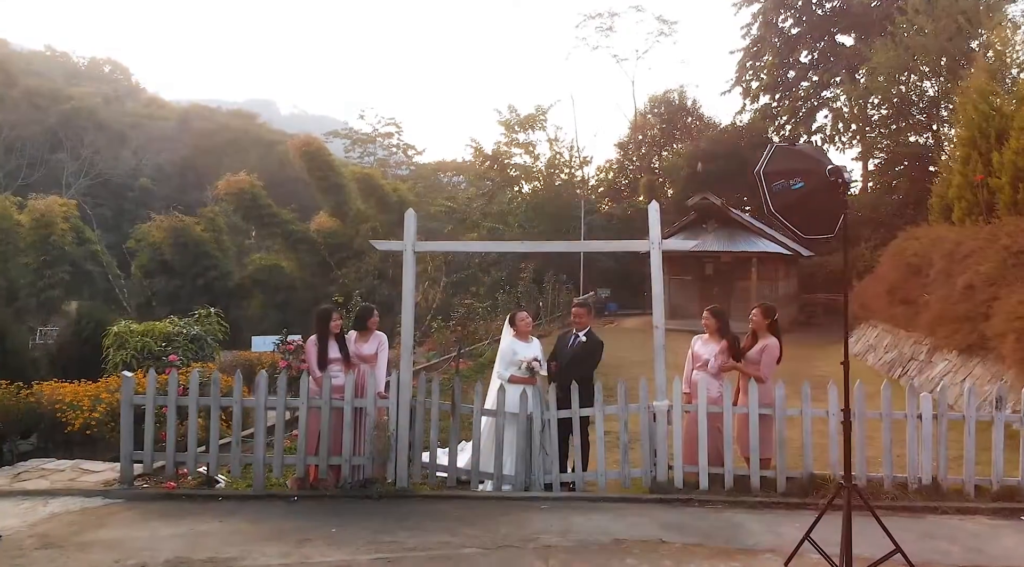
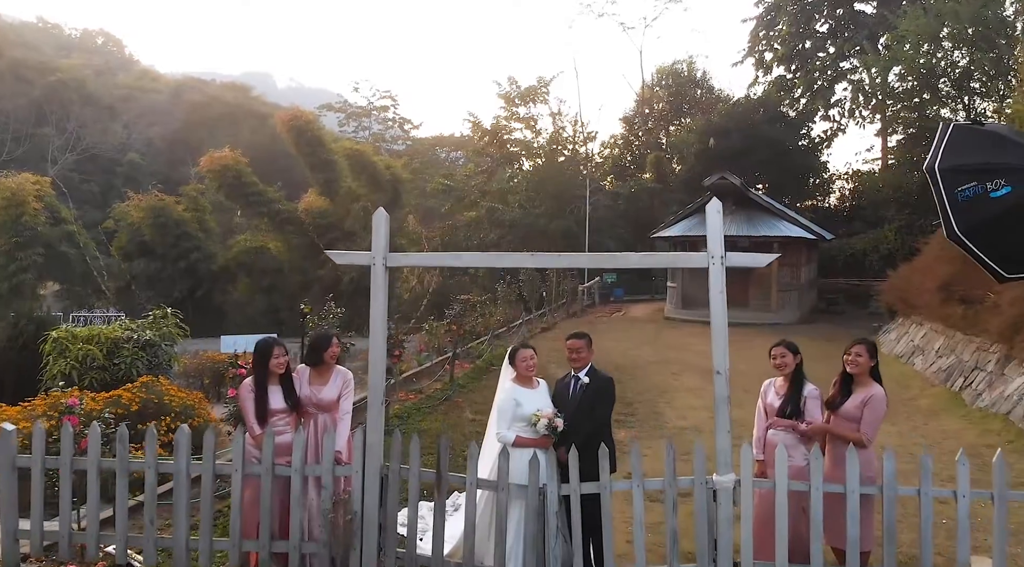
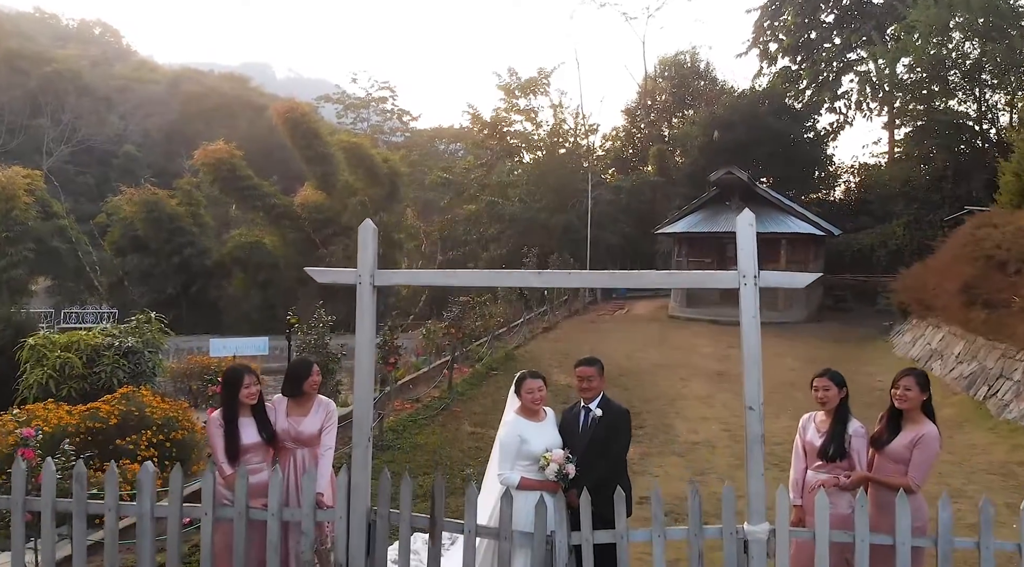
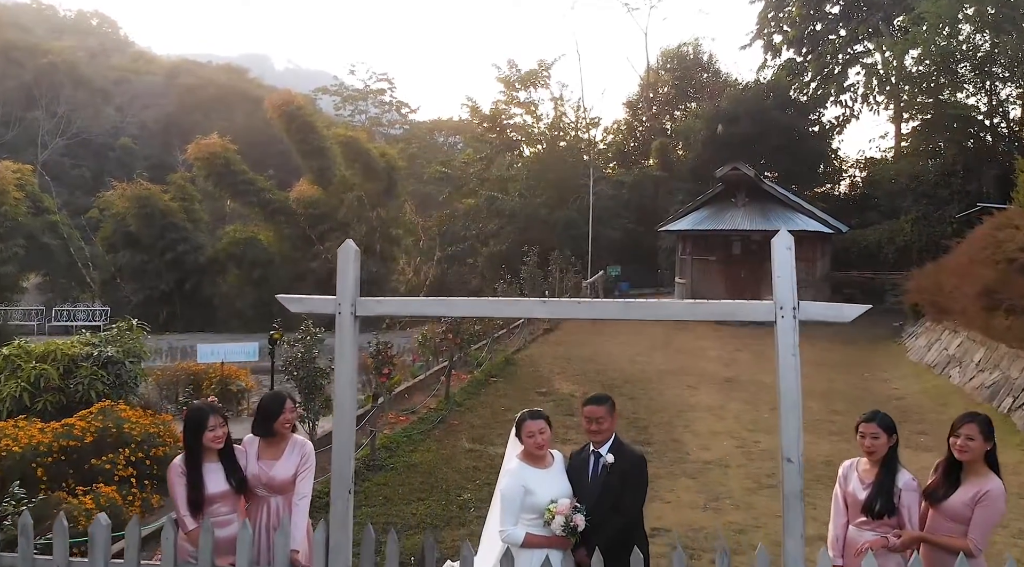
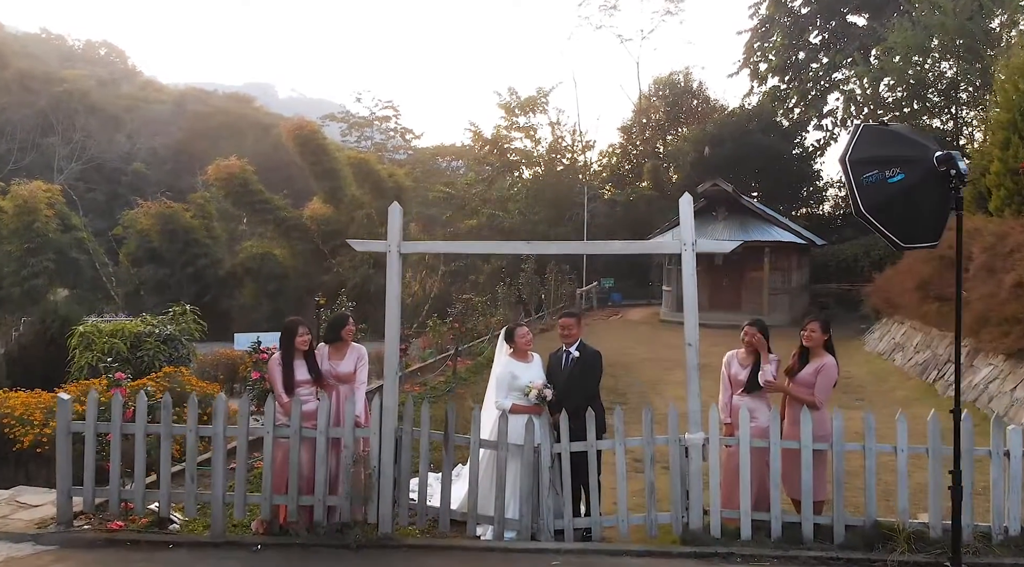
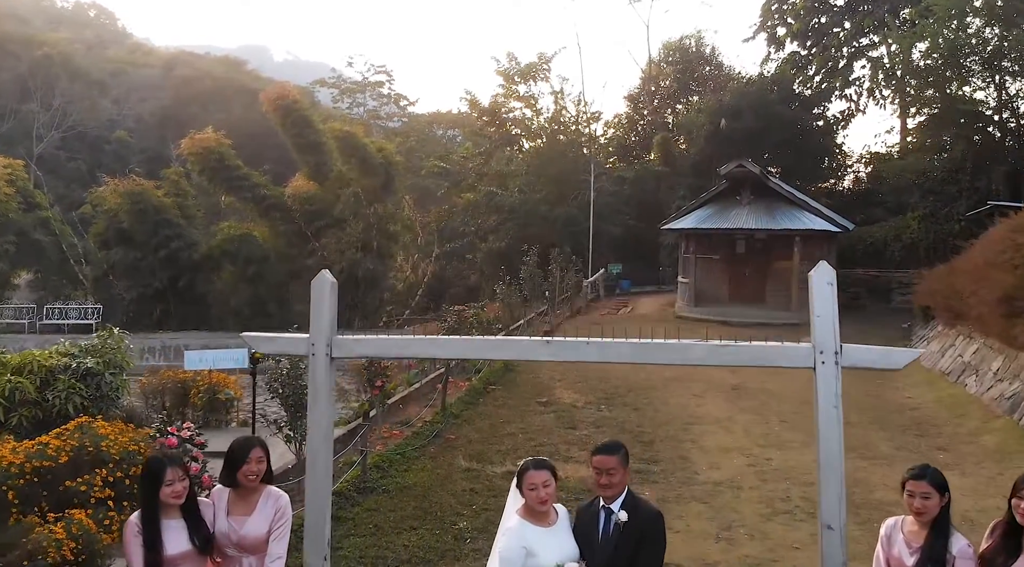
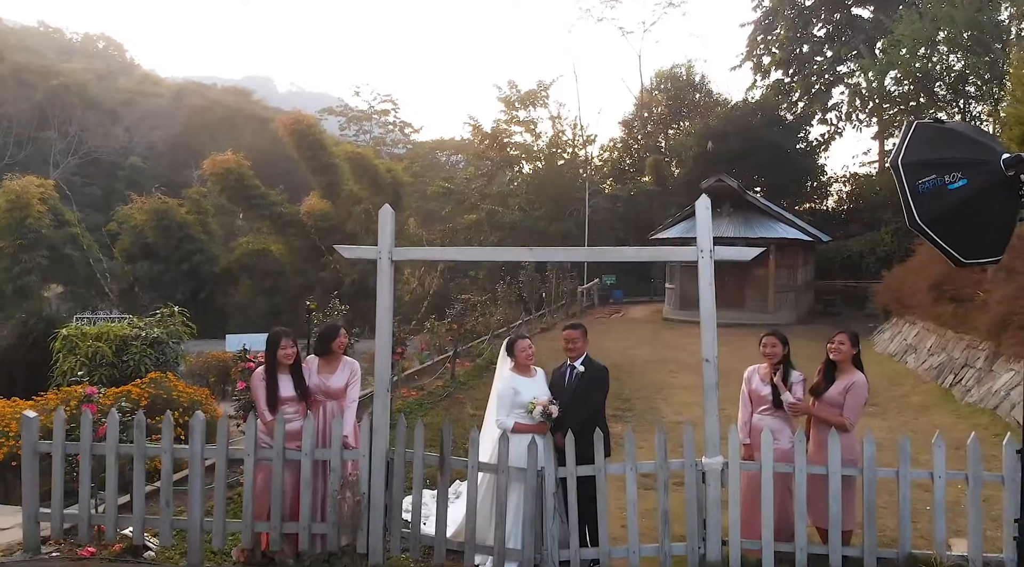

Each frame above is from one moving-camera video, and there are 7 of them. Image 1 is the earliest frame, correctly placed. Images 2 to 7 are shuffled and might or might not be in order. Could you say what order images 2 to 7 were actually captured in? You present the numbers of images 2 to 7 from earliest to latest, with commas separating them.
5, 7, 2, 3, 4, 6
